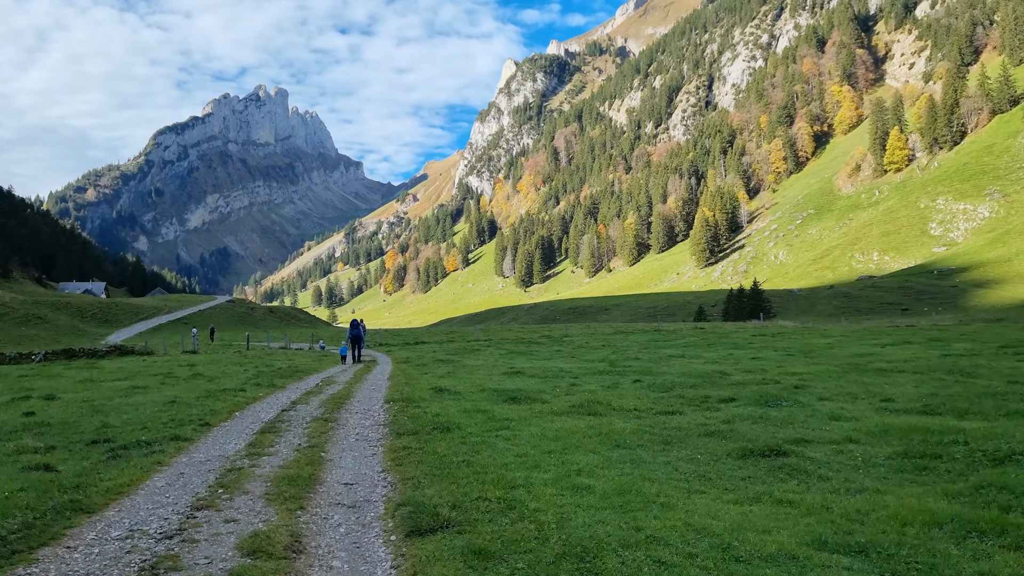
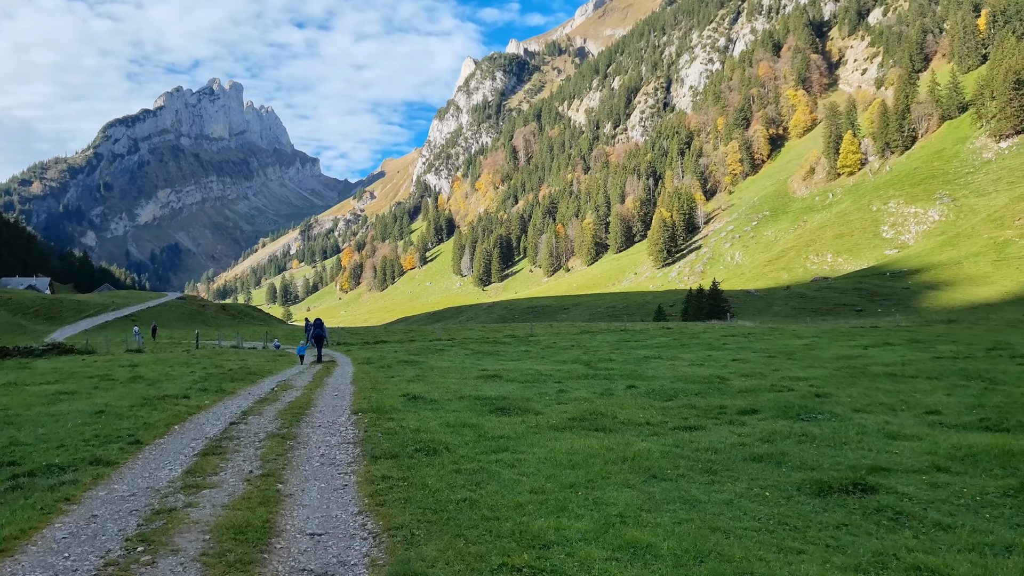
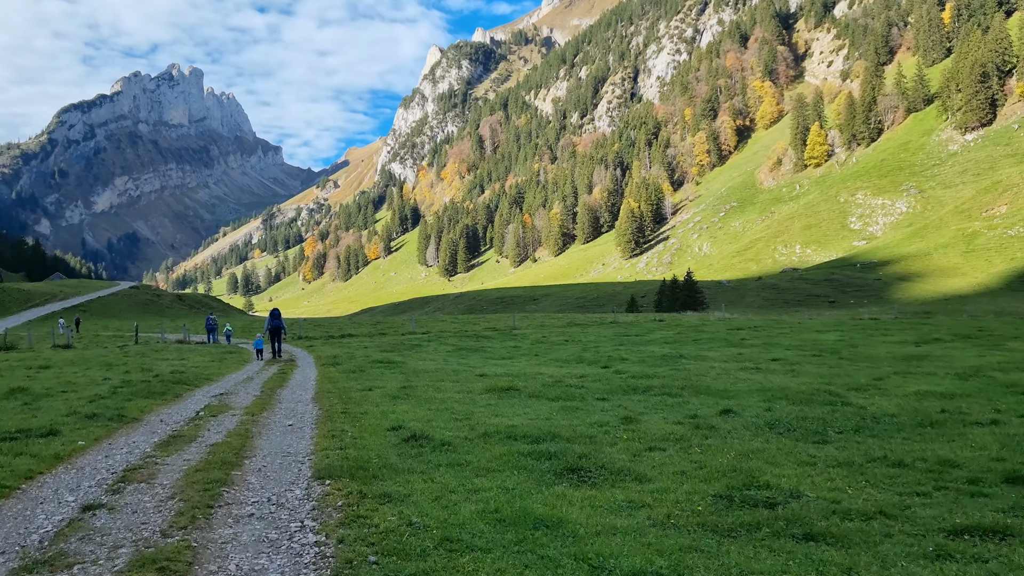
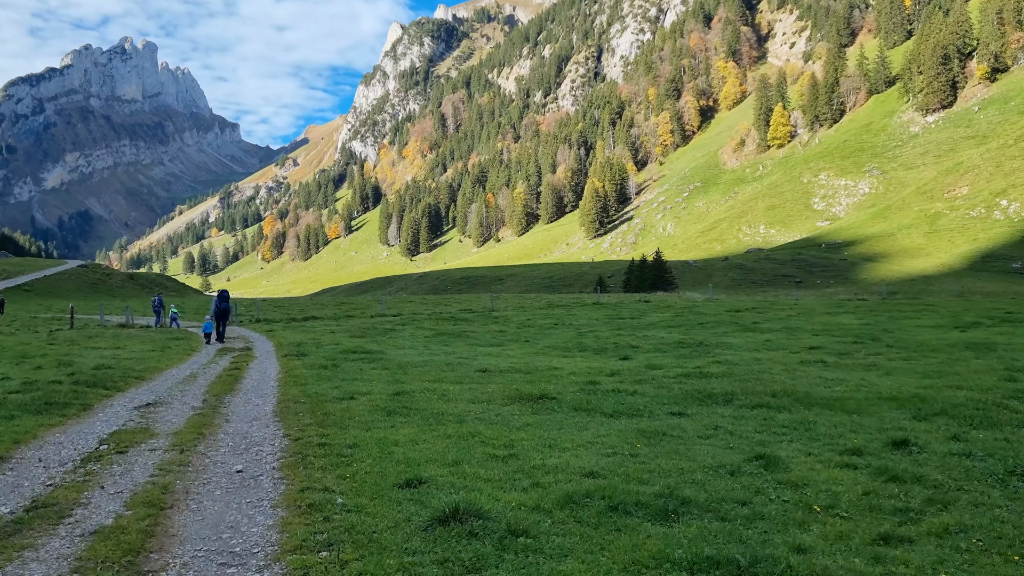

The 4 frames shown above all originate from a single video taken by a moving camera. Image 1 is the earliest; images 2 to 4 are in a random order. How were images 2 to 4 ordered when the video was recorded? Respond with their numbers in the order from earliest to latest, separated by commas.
2, 3, 4
